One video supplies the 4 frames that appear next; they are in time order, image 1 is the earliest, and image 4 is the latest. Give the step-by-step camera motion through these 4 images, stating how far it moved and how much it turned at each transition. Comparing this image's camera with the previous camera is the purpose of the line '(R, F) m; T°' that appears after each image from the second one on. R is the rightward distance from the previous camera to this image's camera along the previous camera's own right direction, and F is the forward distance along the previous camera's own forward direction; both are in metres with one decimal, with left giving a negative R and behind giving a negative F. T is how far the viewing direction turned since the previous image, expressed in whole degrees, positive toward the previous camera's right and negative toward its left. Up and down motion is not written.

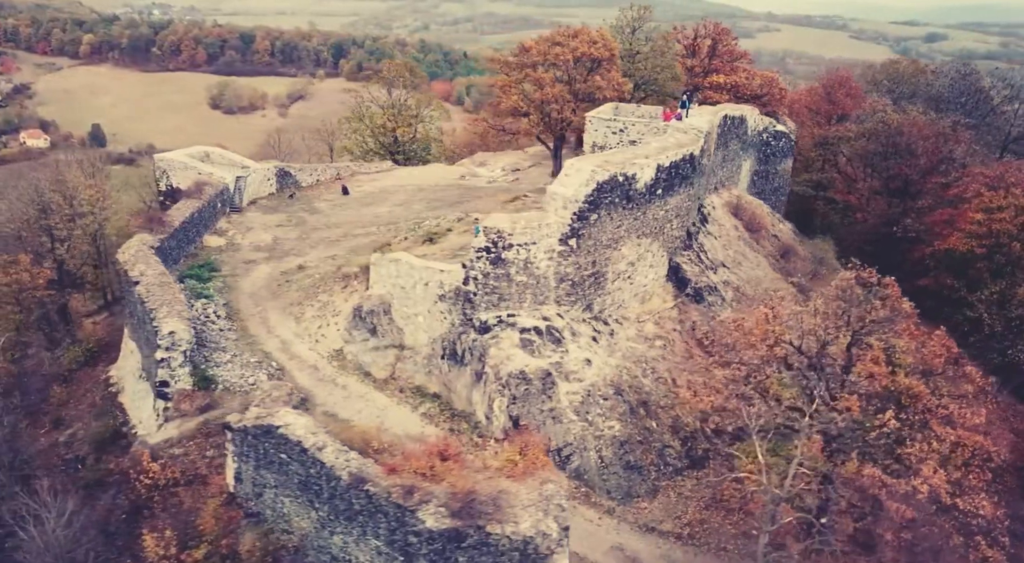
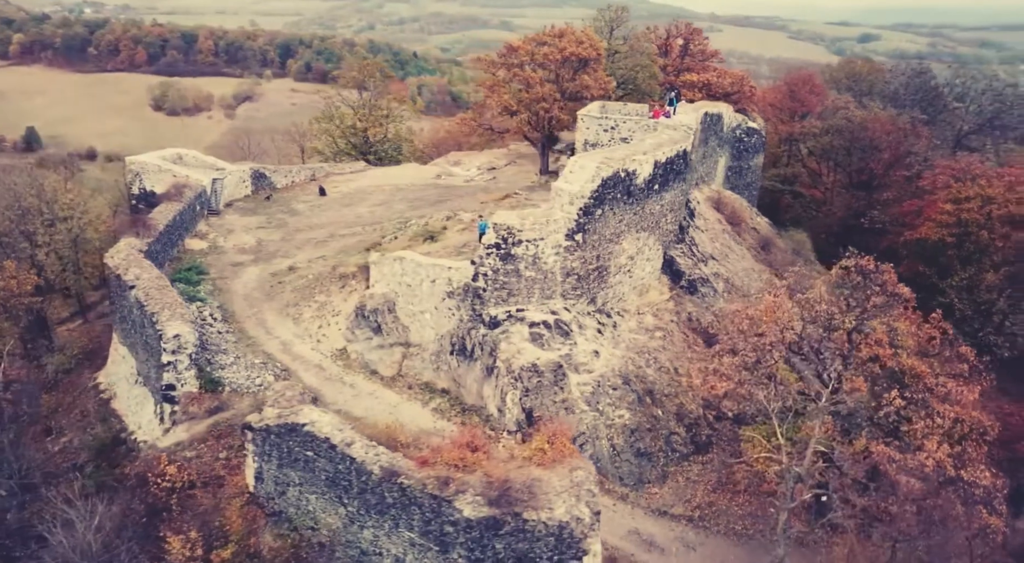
(-0.9, -0.2) m; +3°
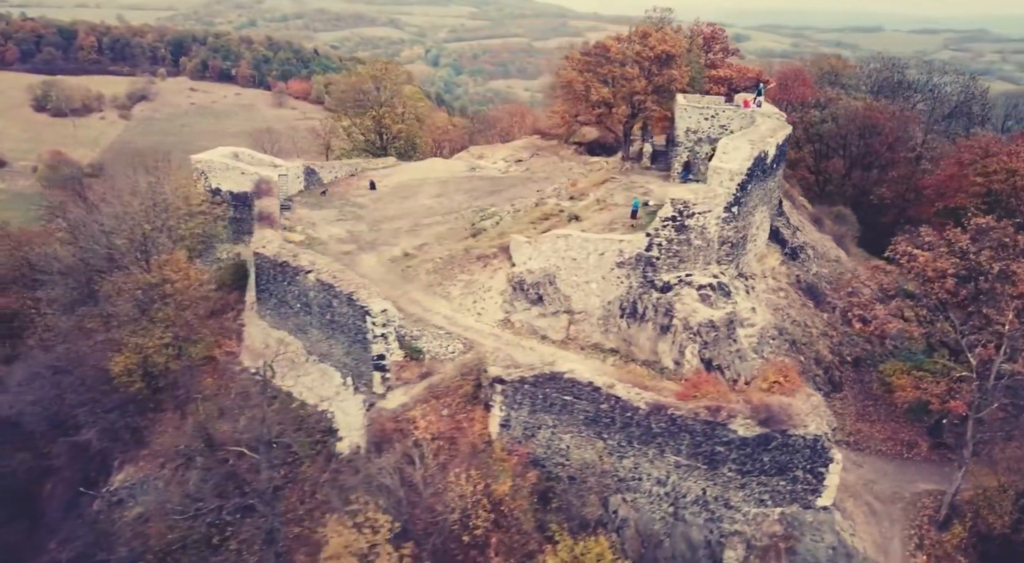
(-4.7, -1.3) m; +6°
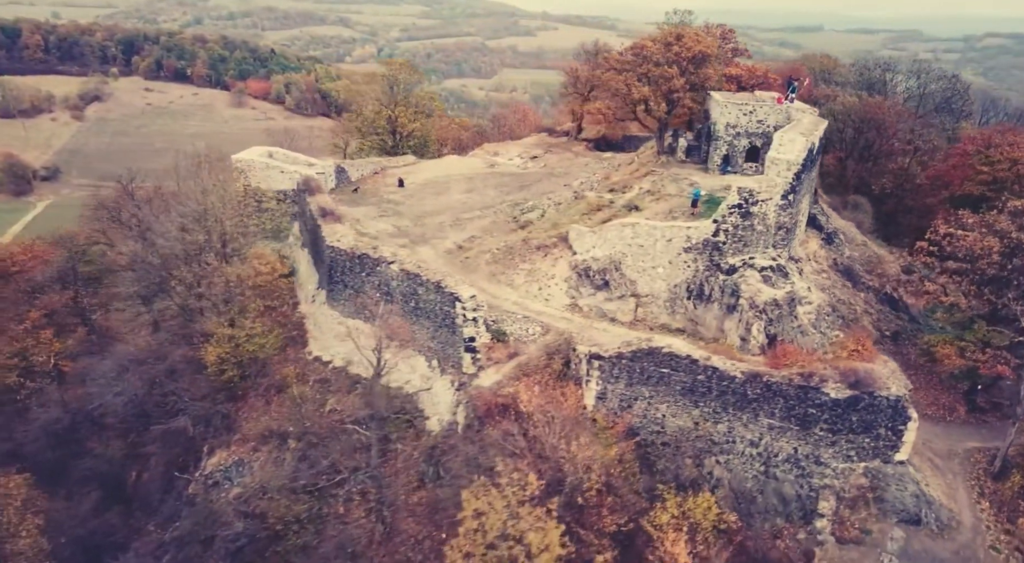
(-2.2, -0.9) m; +2°
